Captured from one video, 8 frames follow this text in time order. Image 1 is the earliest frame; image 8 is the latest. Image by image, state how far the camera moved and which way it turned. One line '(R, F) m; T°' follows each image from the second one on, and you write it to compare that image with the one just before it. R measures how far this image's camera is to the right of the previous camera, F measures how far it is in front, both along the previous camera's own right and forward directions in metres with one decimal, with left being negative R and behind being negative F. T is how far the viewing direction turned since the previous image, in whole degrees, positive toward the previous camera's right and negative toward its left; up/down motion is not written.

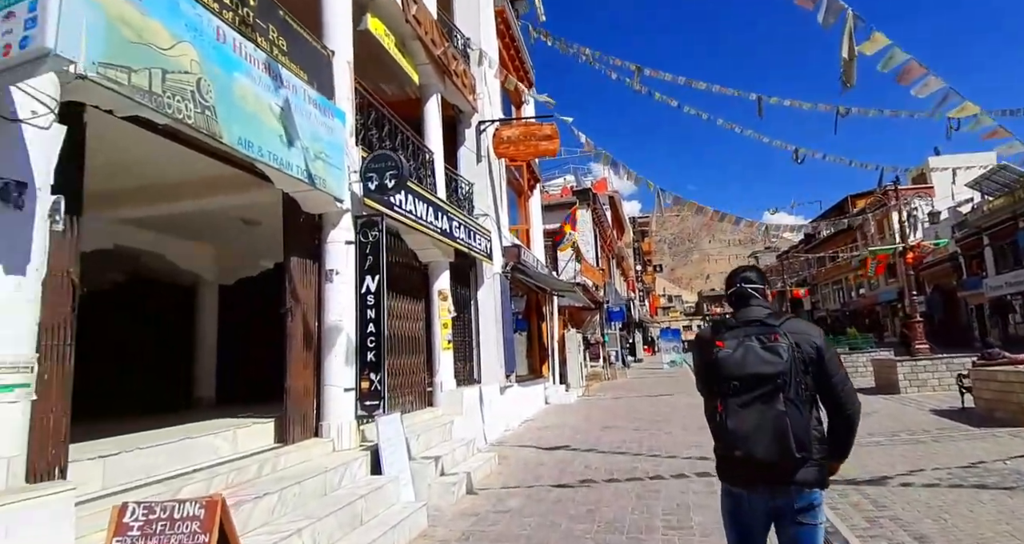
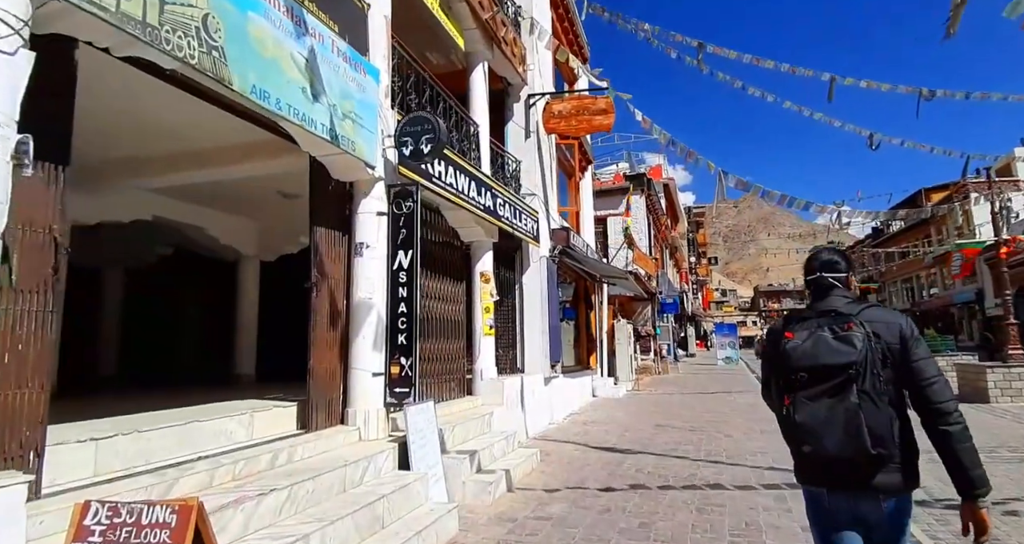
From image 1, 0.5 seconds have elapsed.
(0.0, +0.7) m; -5°
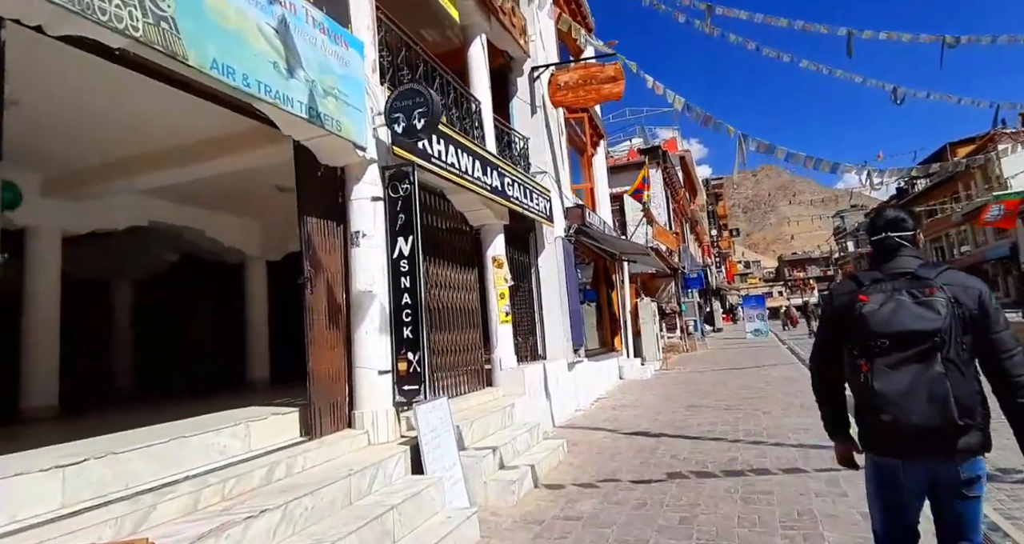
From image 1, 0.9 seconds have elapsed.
(+0.1, +0.5) m; -2°
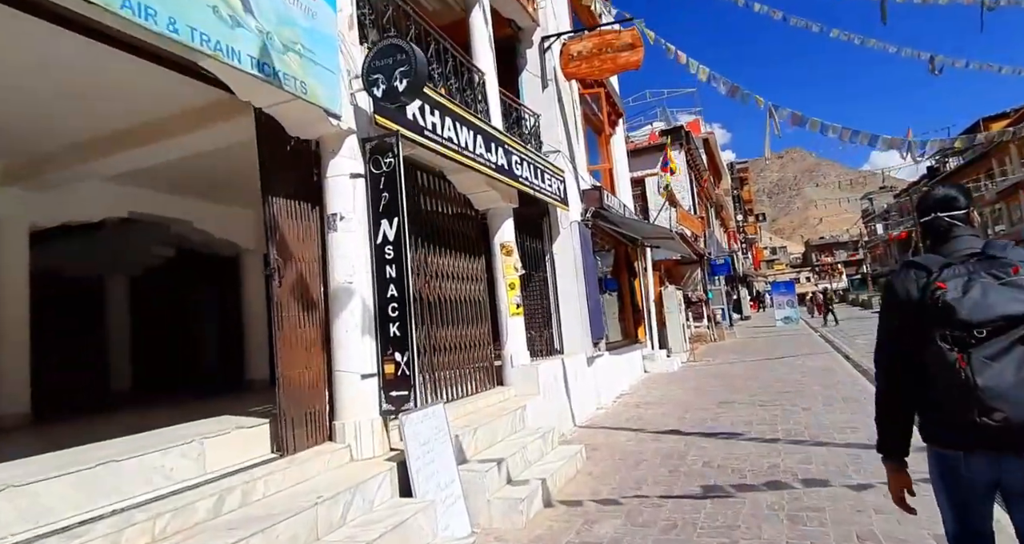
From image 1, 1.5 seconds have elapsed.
(+0.1, +0.8) m; -2°
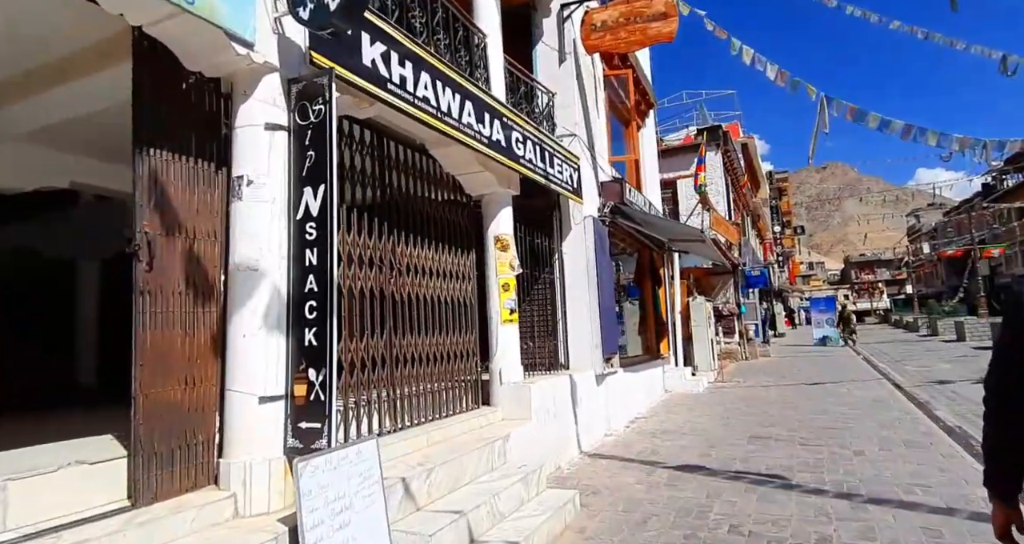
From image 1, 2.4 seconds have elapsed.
(+0.4, +1.3) m; -3°
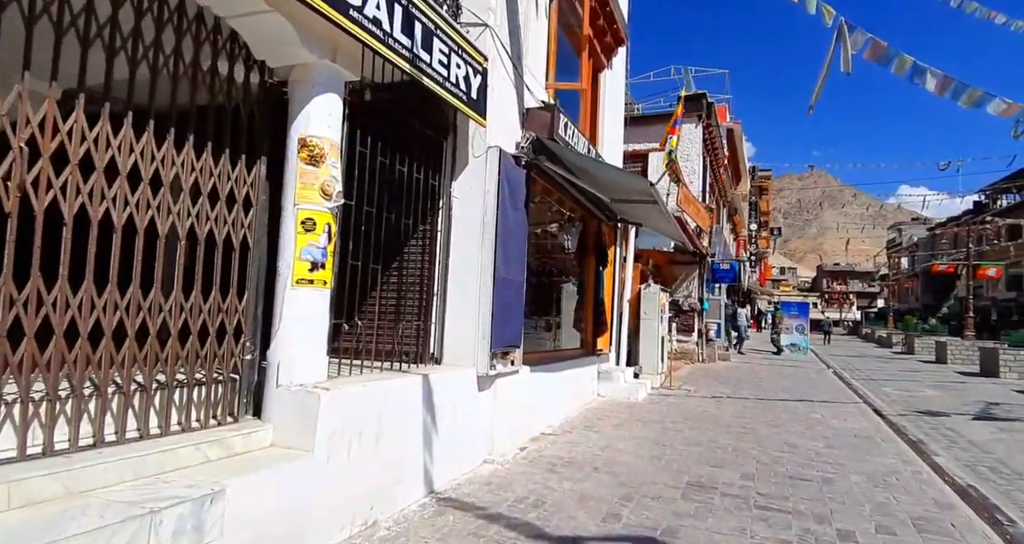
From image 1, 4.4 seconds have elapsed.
(+1.0, +2.5) m; +3°
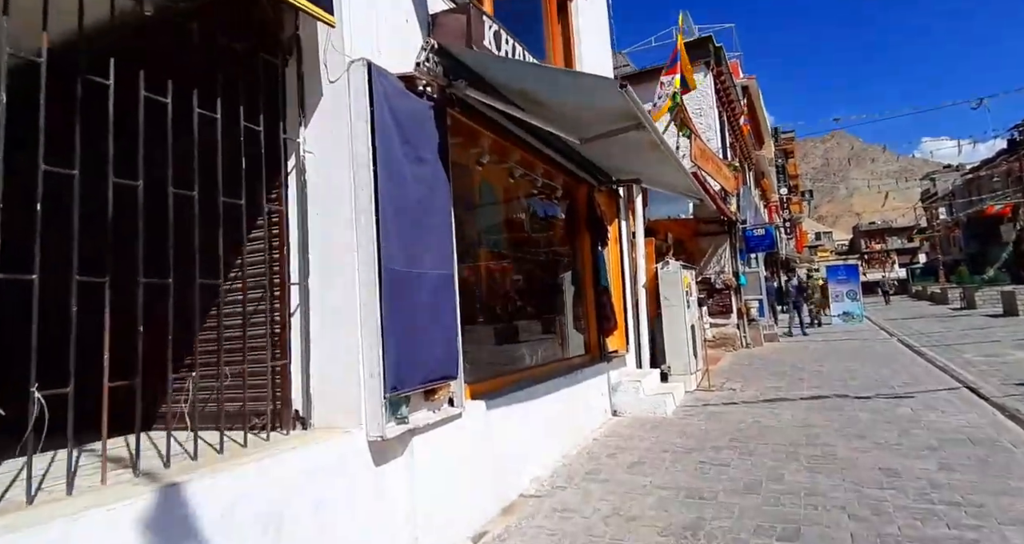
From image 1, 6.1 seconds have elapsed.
(+0.7, +2.2) m; -3°
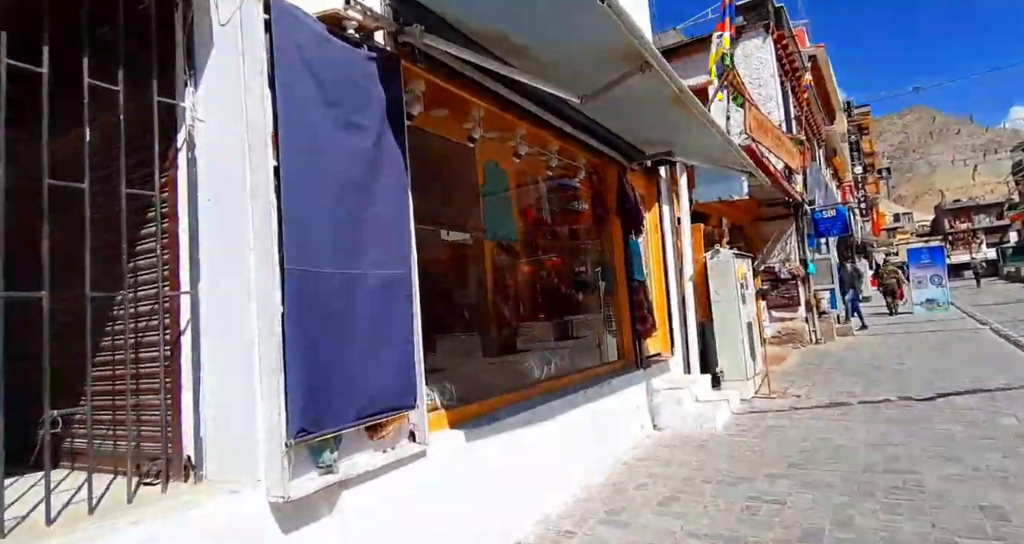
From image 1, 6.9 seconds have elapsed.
(+0.4, +0.9) m; -6°
